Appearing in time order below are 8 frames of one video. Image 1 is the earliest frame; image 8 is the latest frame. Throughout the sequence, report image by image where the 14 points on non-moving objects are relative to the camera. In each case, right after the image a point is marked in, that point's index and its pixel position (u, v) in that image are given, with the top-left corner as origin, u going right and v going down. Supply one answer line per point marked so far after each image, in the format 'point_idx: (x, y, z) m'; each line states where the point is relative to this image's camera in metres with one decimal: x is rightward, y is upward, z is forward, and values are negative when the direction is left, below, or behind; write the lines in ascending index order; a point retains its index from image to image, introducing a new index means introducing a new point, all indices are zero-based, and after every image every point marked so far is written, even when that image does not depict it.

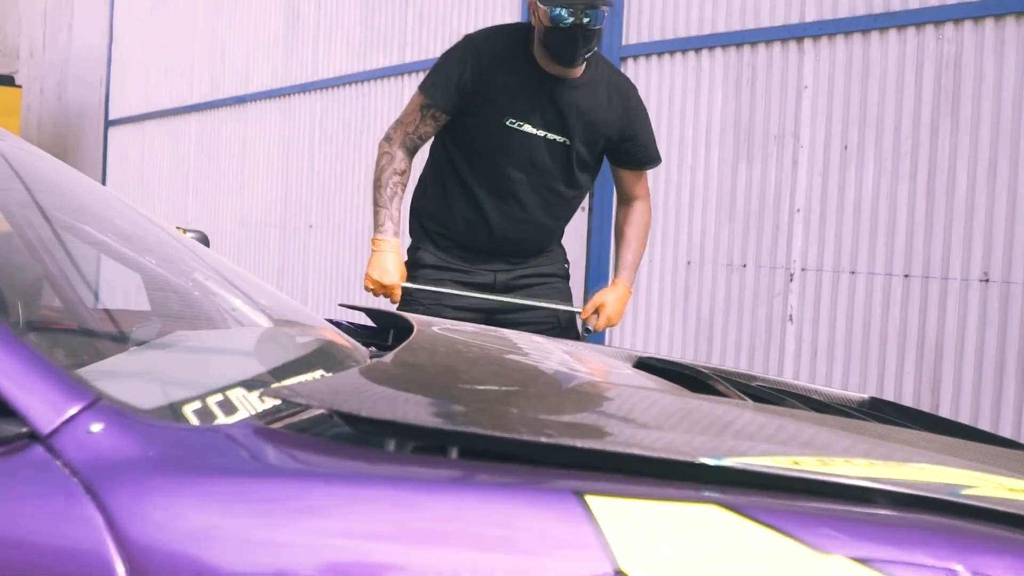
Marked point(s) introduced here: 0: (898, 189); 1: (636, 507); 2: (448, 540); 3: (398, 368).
0: (+1.5, +0.4, +3.9) m
1: (+0.1, -0.2, +1.0) m
2: (-0.1, -0.2, +1.0) m
3: (-0.2, -0.1, +1.4) m
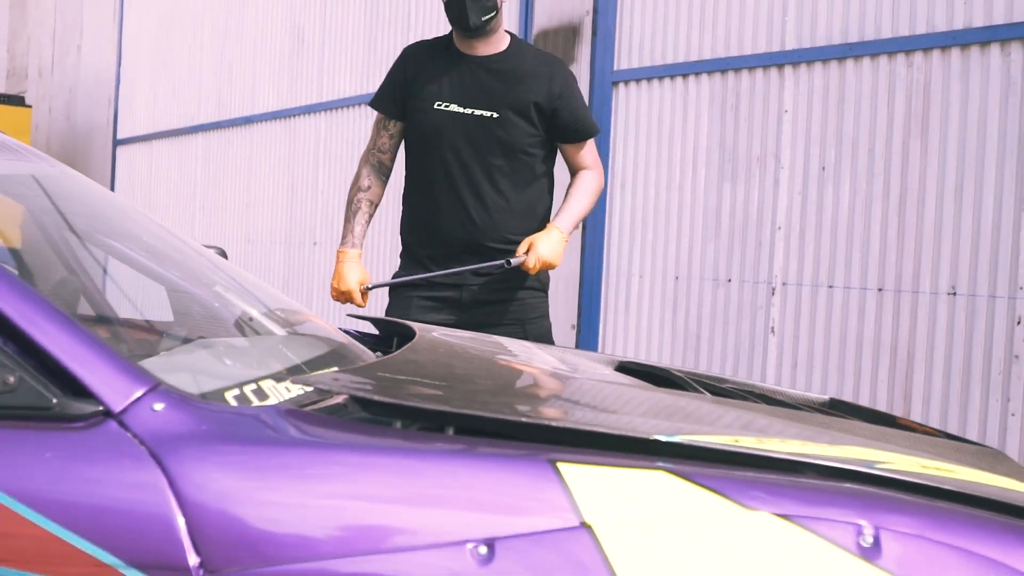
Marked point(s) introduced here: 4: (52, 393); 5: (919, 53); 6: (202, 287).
0: (+1.5, +0.3, +4.1) m
1: (+0.1, -0.2, +1.2) m
2: (-0.1, -0.3, +1.2) m
3: (-0.2, -0.1, +1.6) m
4: (-0.6, -0.1, +1.2) m
5: (+1.7, +1.0, +4.0) m
6: (-0.6, 0.0, +1.7) m
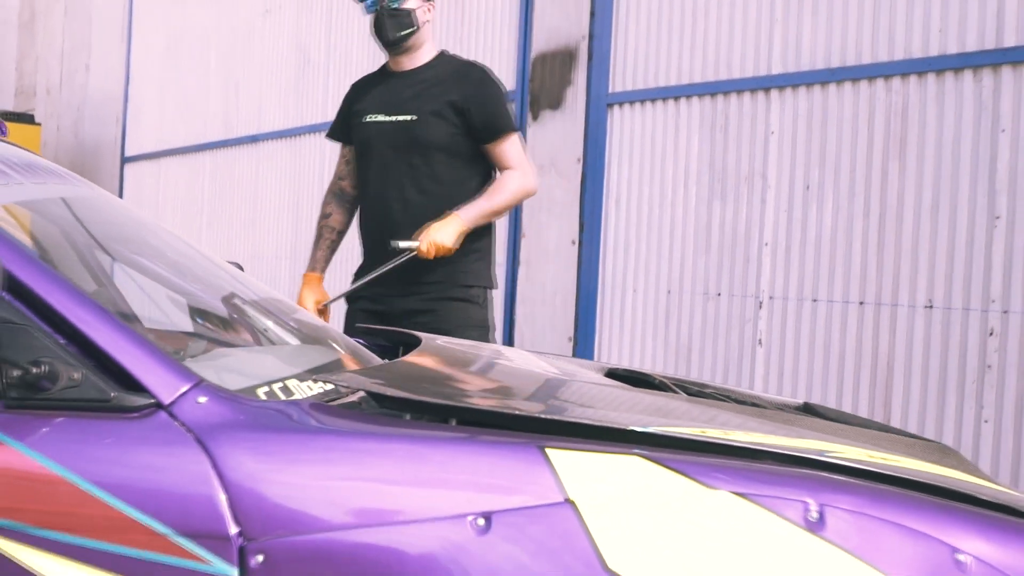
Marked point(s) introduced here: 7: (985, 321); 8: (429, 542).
0: (+1.5, +0.3, +4.3) m
1: (+0.1, -0.2, +1.4) m
2: (-0.1, -0.3, +1.4) m
3: (-0.2, -0.2, +1.8) m
4: (-0.6, -0.1, +1.4) m
5: (+1.7, +0.9, +4.2) m
6: (-0.6, 0.0, +1.9) m
7: (+1.9, -0.1, +3.9) m
8: (-0.1, -0.3, +1.3) m
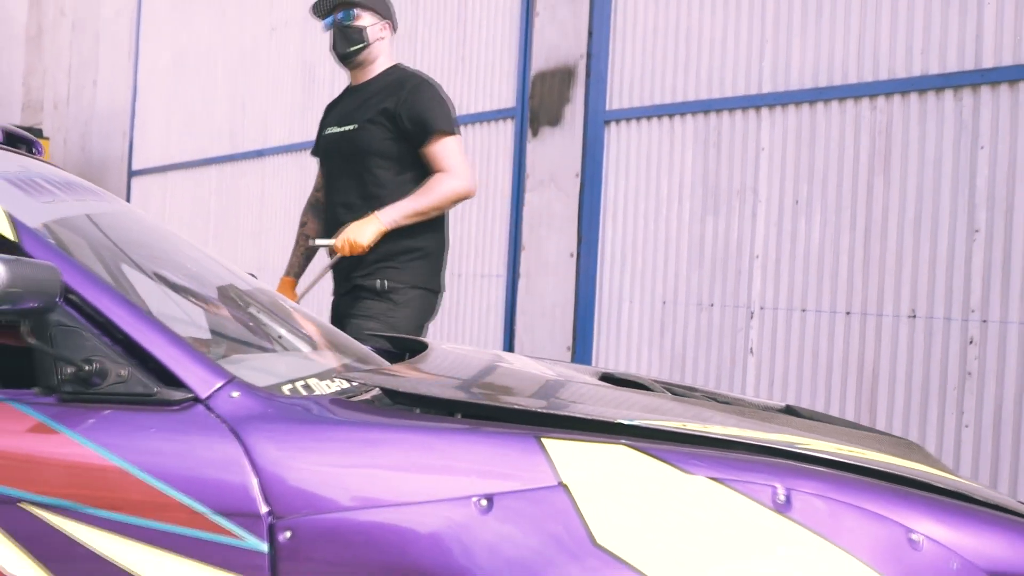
0: (+1.5, +0.2, +4.5) m
1: (+0.1, -0.3, +1.6) m
2: (-0.1, -0.3, +1.5) m
3: (-0.2, -0.2, +1.9) m
4: (-0.6, -0.2, +1.6) m
5: (+1.7, +0.9, +4.4) m
6: (-0.6, 0.0, +2.1) m
7: (+1.9, -0.2, +4.1) m
8: (-0.1, -0.4, +1.5) m
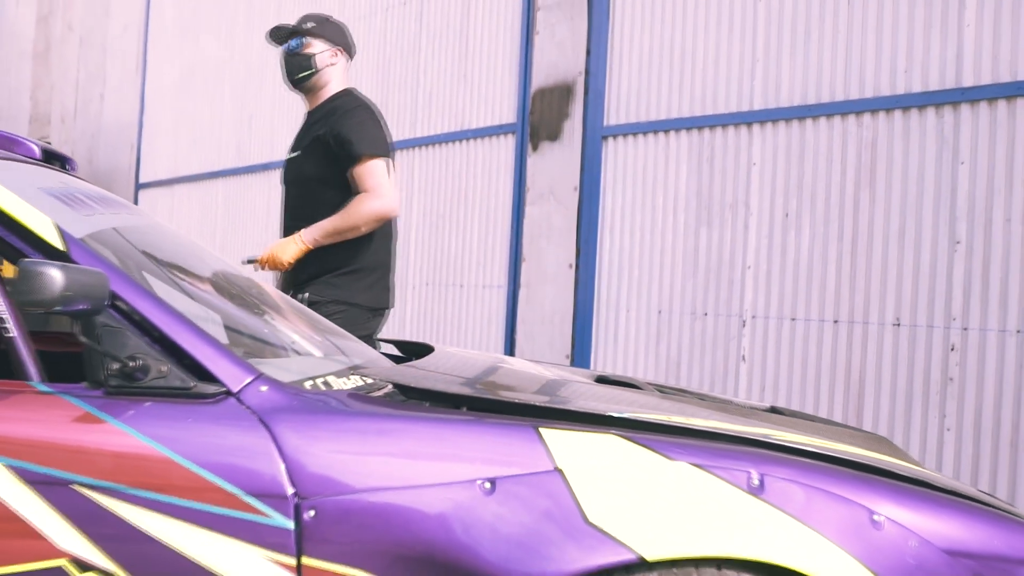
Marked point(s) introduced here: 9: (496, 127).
0: (+1.5, +0.2, +4.7) m
1: (+0.1, -0.3, +1.8) m
2: (-0.1, -0.3, +1.7) m
3: (-0.2, -0.2, +2.1) m
4: (-0.6, -0.2, +1.7) m
5: (+1.7, +0.8, +4.6) m
6: (-0.6, -0.1, +2.3) m
7: (+1.9, -0.2, +4.2) m
8: (-0.1, -0.4, +1.6) m
9: (-0.1, +1.1, +6.6) m
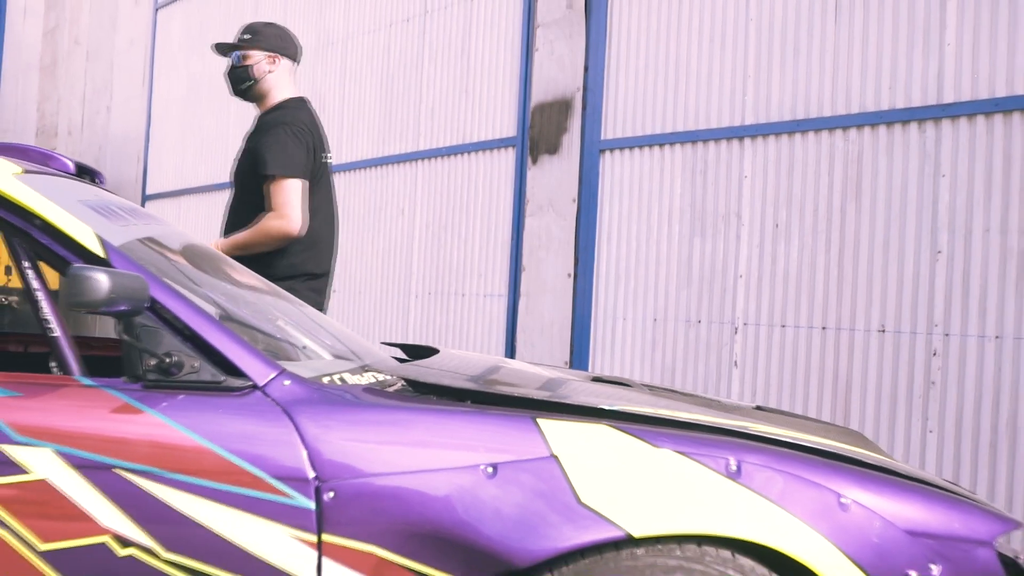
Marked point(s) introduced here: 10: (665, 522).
0: (+1.5, +0.1, +4.9) m
1: (+0.1, -0.3, +1.9) m
2: (-0.1, -0.3, +1.9) m
3: (-0.2, -0.2, +2.3) m
4: (-0.6, -0.2, +1.9) m
5: (+1.7, +0.8, +4.8) m
6: (-0.6, -0.1, +2.4) m
7: (+1.9, -0.3, +4.4) m
8: (-0.1, -0.4, +1.8) m
9: (-0.1, +1.0, +6.8) m
10: (+0.3, -0.4, +1.8) m
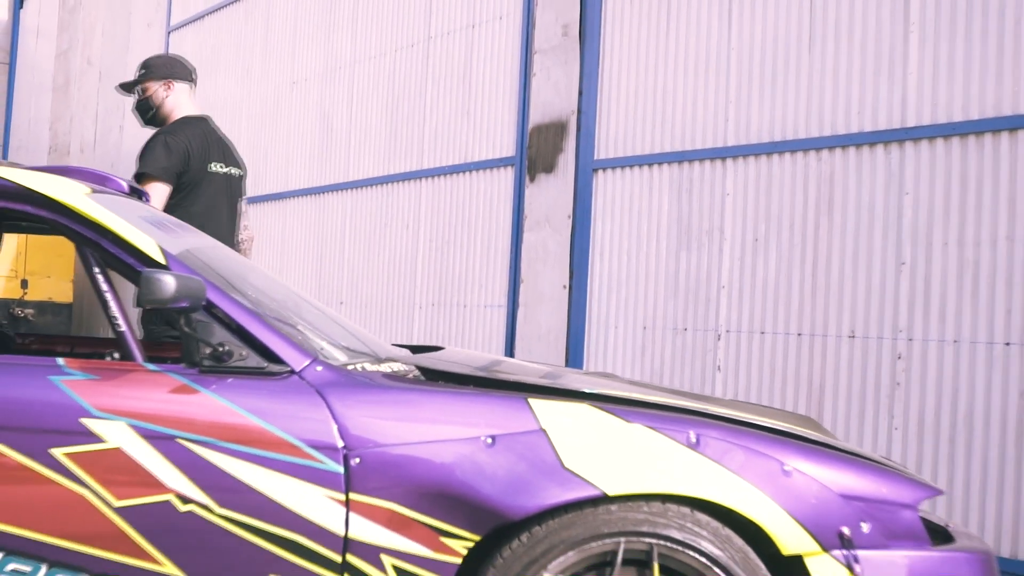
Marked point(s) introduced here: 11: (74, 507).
0: (+1.5, +0.1, +5.2) m
1: (+0.1, -0.3, +2.3) m
2: (-0.1, -0.3, +2.2) m
3: (-0.2, -0.2, +2.6) m
4: (-0.6, -0.2, +2.3) m
5: (+1.7, +0.7, +5.1) m
6: (-0.6, -0.1, +2.8) m
7: (+1.9, -0.3, +4.8) m
8: (-0.1, -0.4, +2.2) m
9: (-0.1, +0.9, +7.2) m
10: (+0.3, -0.4, +2.2) m
11: (-1.0, -0.5, +2.1) m
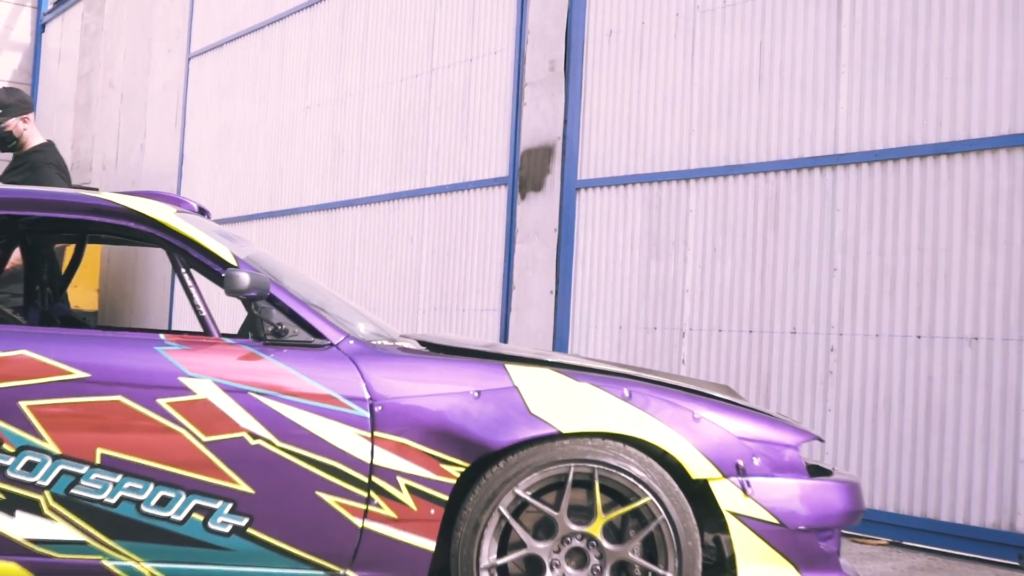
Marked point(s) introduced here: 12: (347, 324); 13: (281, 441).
0: (+1.5, +0.1, +6.0) m
1: (0.0, -0.3, +3.1) m
2: (-0.2, -0.3, +3.0) m
3: (-0.3, -0.2, +3.4) m
4: (-0.6, -0.2, +3.1) m
5: (+1.6, +0.7, +5.9) m
6: (-0.6, -0.1, +3.6) m
7: (+1.8, -0.3, +5.6) m
8: (-0.2, -0.4, +3.0) m
9: (-0.2, +0.9, +8.0) m
10: (+0.2, -0.4, +3.0) m
11: (-1.0, -0.5, +2.9) m
12: (-0.6, -0.1, +3.4) m
13: (-0.7, -0.5, +2.9) m
